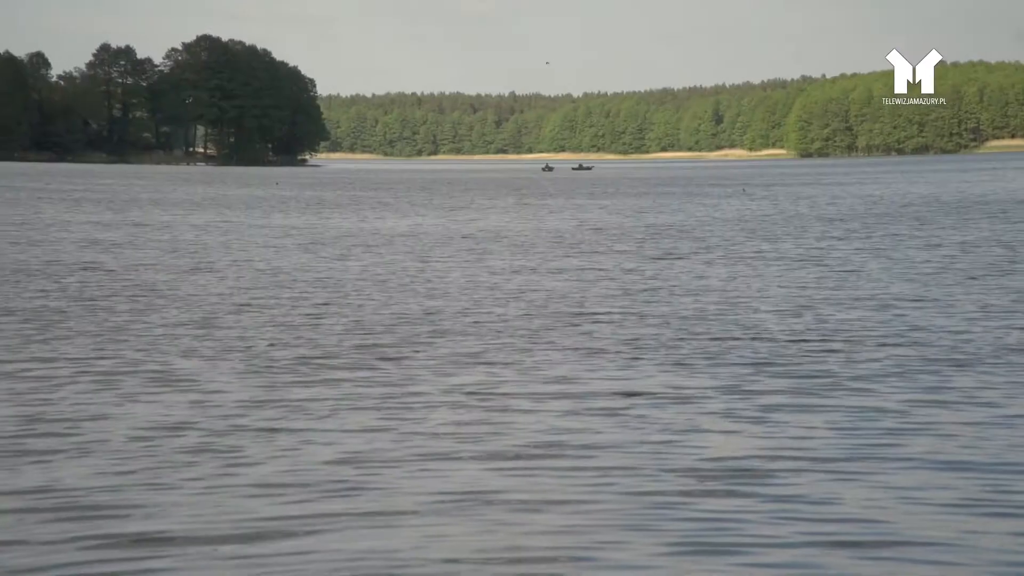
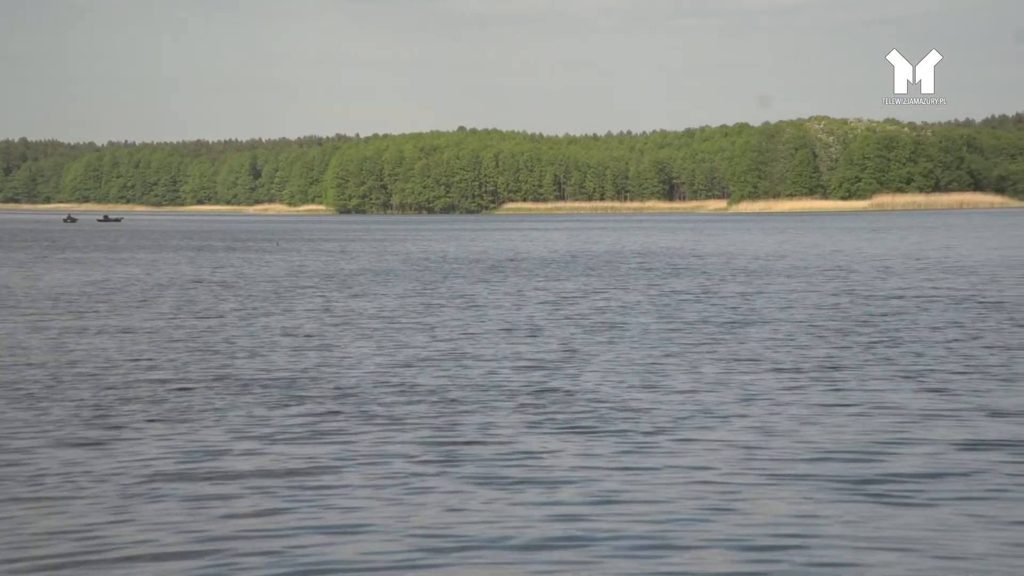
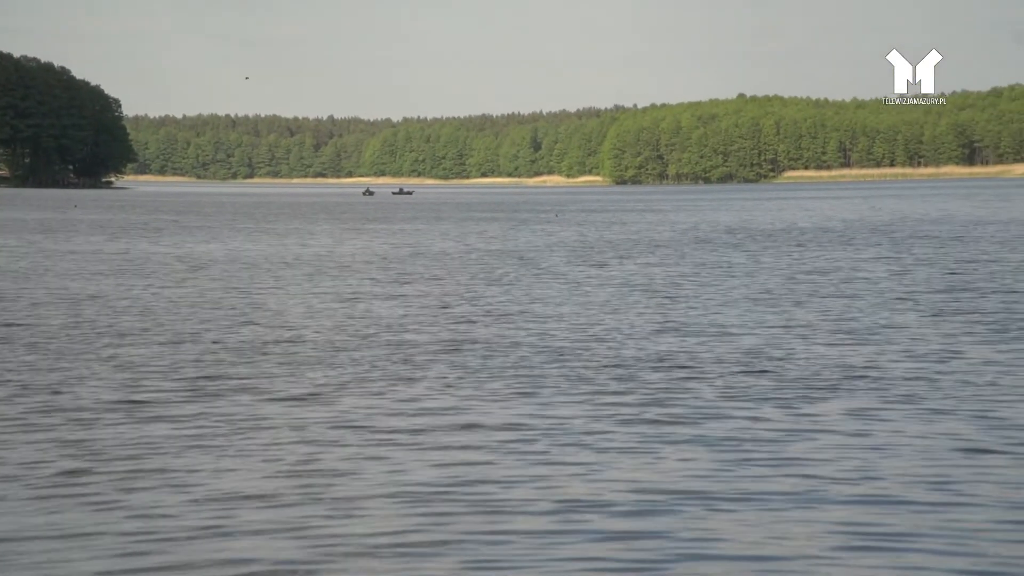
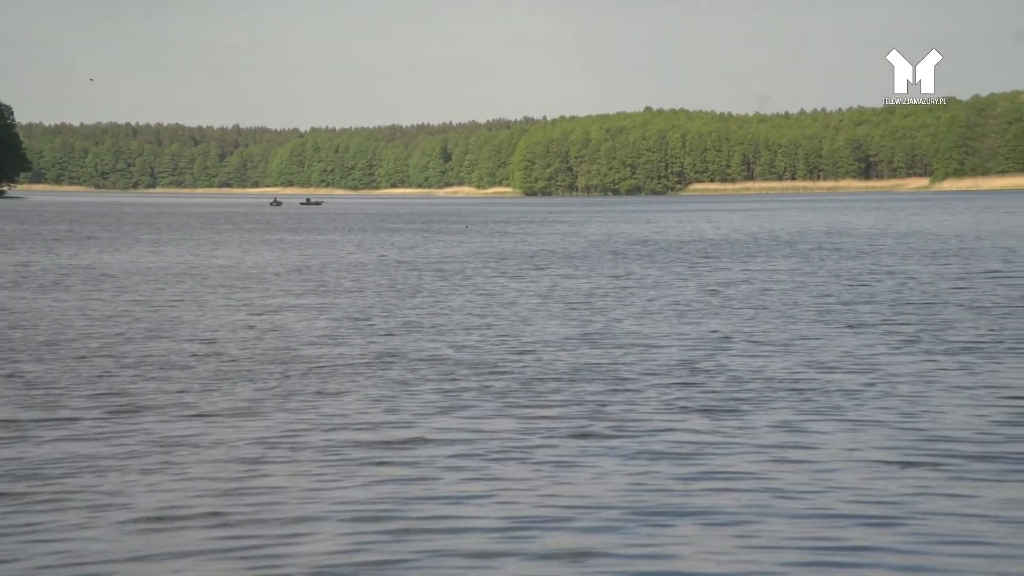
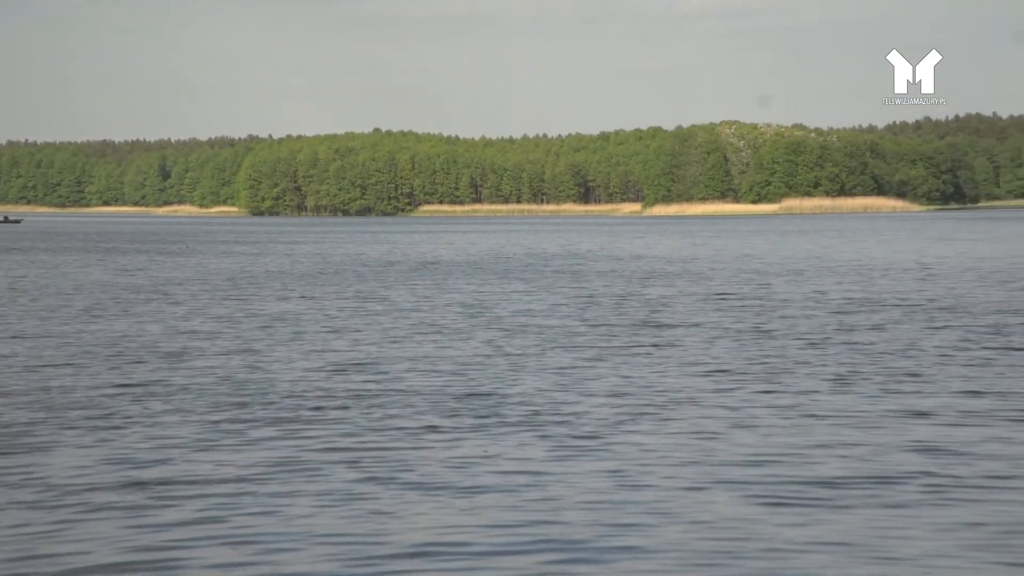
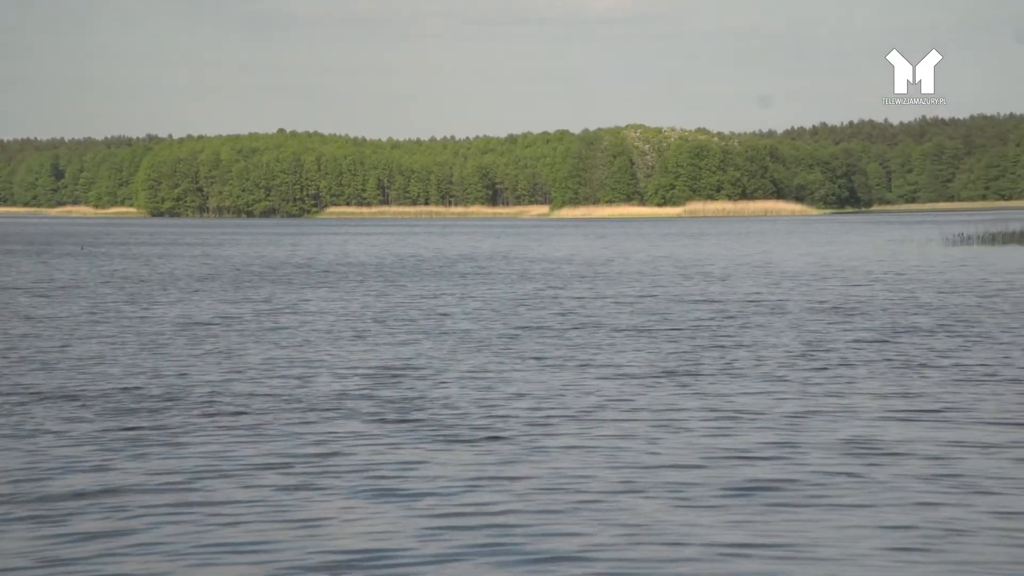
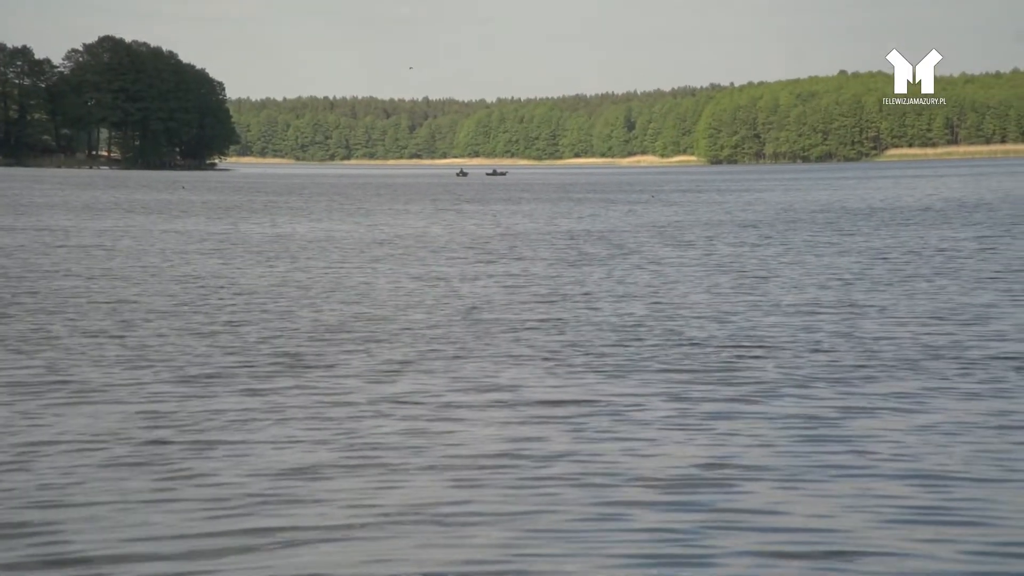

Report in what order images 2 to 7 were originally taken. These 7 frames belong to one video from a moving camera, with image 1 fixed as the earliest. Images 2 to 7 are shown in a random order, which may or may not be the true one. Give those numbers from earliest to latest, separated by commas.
7, 3, 4, 2, 5, 6
